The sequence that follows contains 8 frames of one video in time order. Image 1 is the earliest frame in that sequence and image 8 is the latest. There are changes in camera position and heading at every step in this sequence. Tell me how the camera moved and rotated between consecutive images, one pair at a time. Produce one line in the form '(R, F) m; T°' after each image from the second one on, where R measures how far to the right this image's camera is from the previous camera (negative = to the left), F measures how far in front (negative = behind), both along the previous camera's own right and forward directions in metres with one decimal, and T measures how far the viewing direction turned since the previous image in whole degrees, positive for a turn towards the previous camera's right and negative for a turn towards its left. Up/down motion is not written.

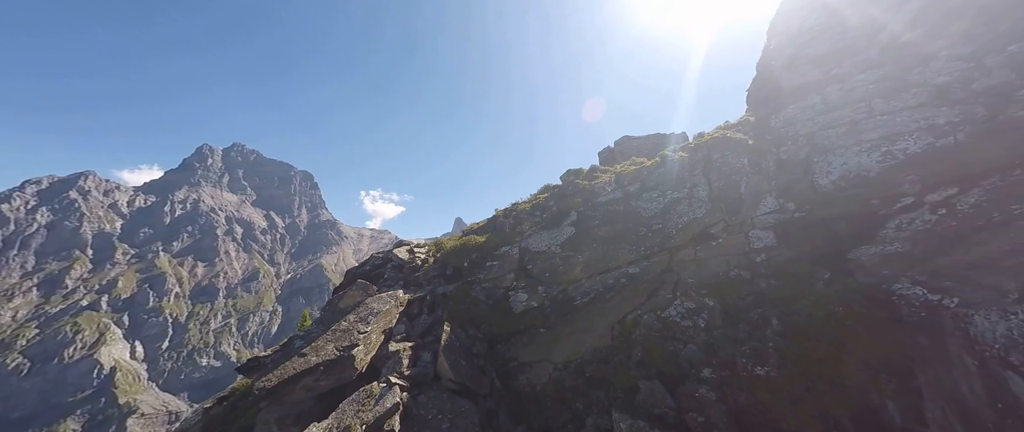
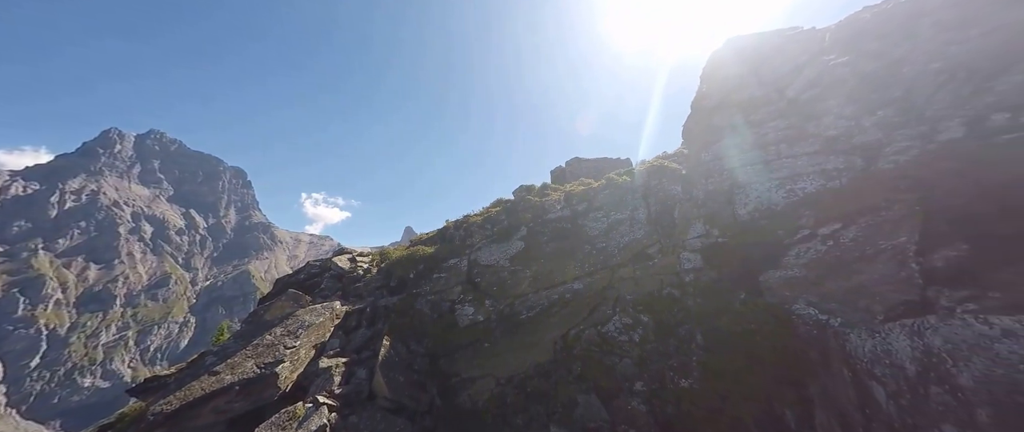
(+0.1, -0.2) m; +8°
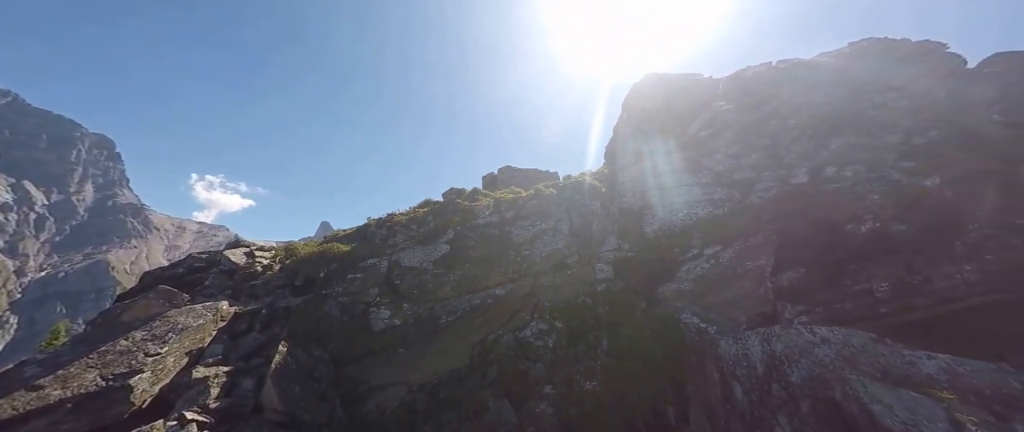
(+0.2, -0.1) m; +12°
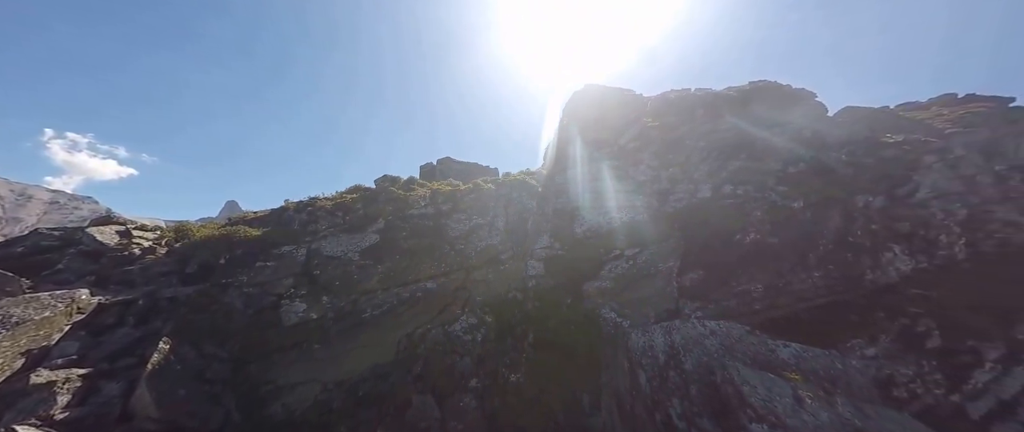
(0.0, -0.3) m; +10°
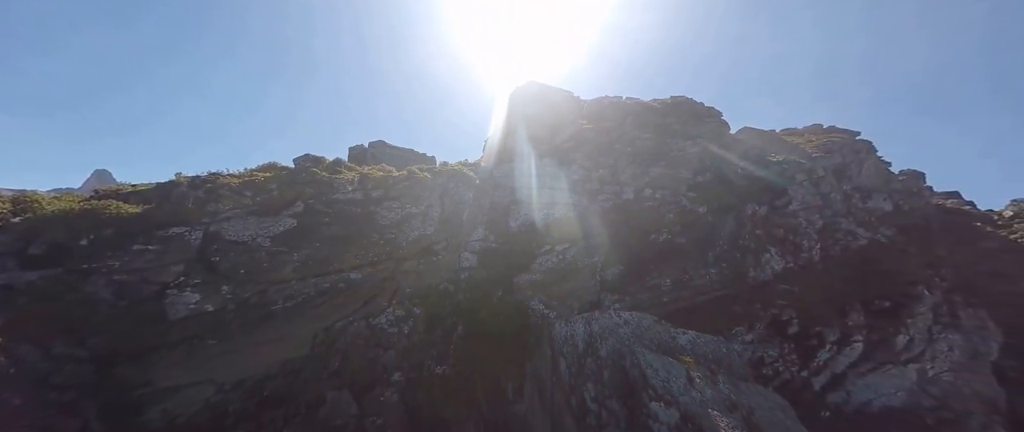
(+0.2, 0.0) m; +10°
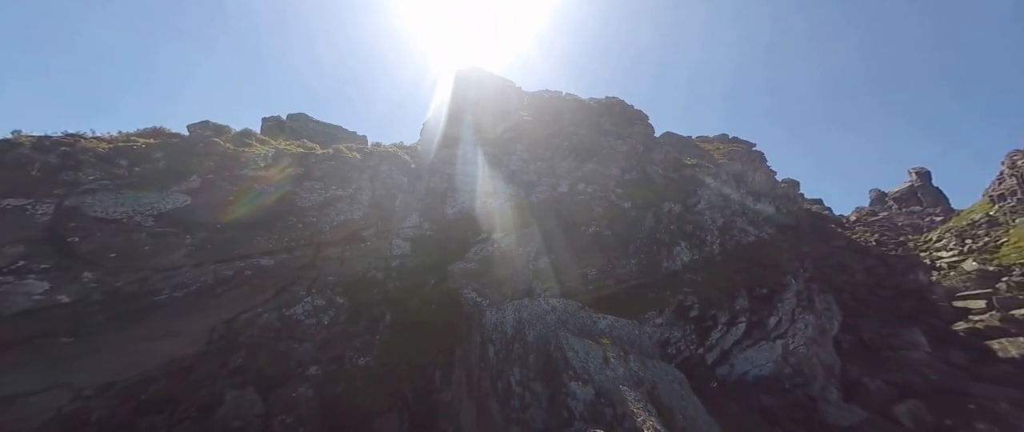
(+0.1, +0.3) m; +10°
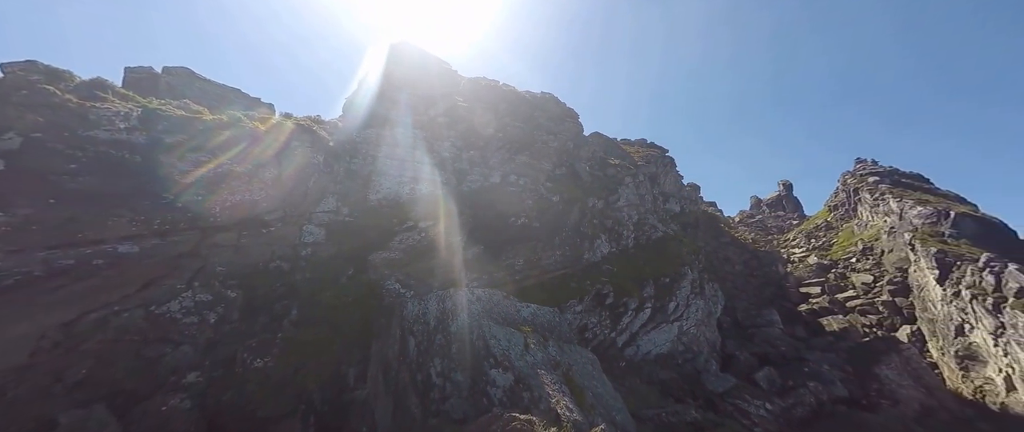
(+0.1, +1.0) m; +11°
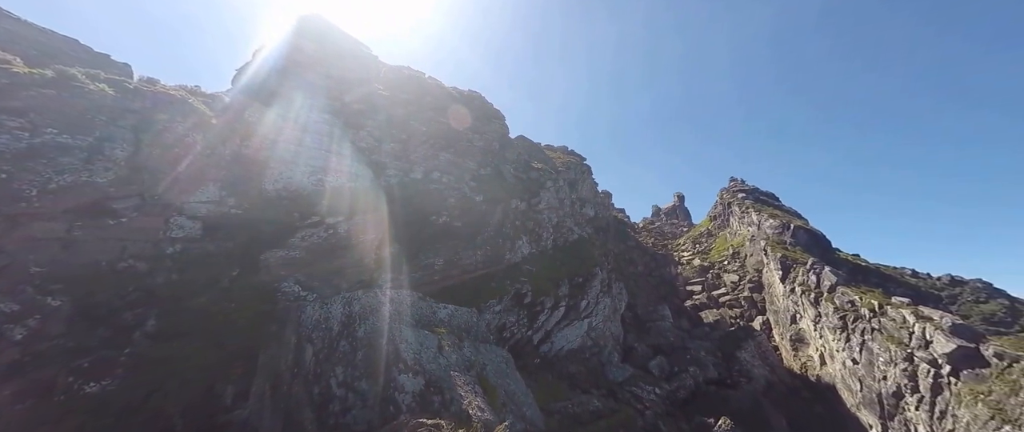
(+0.4, +0.6) m; +12°
